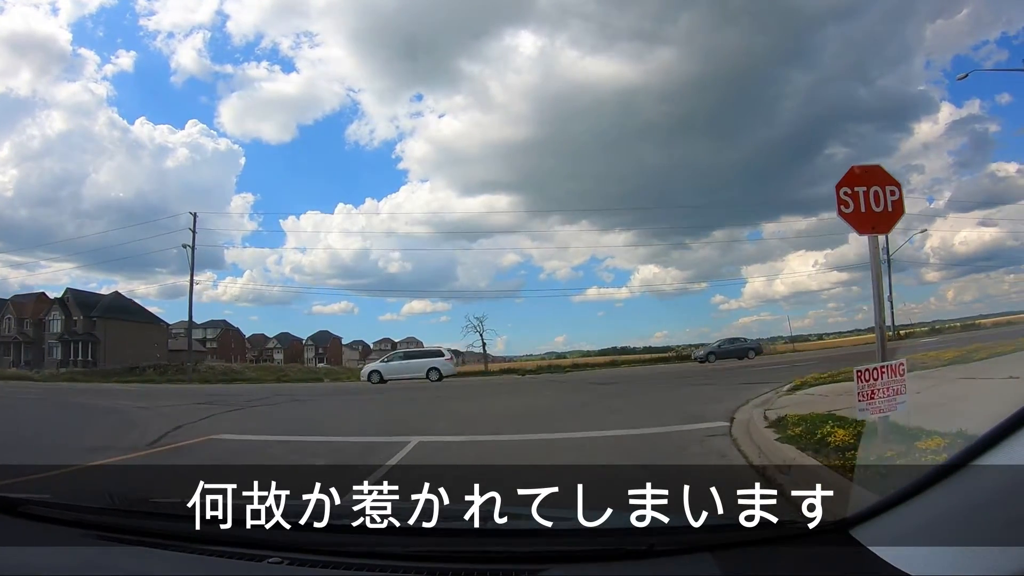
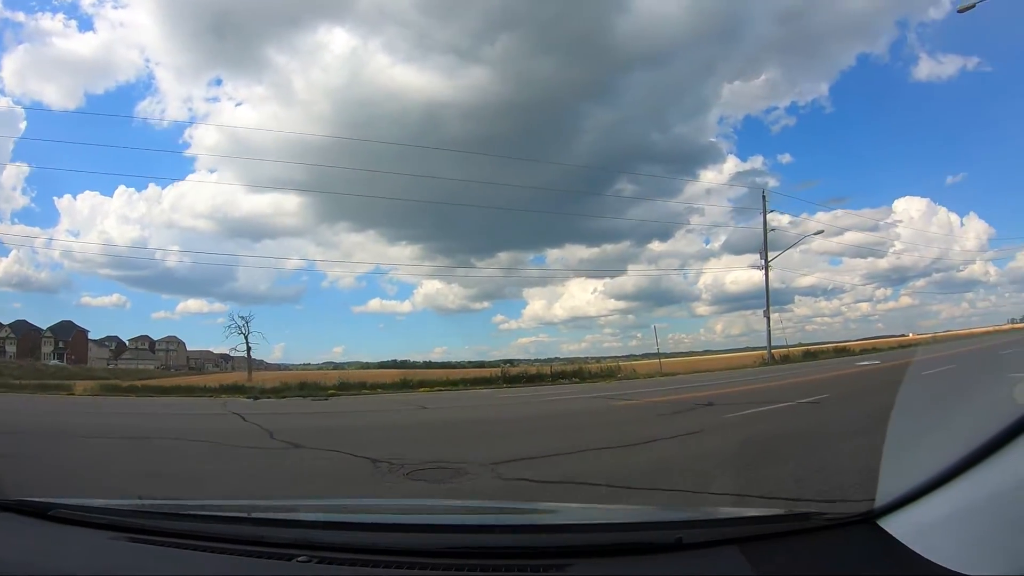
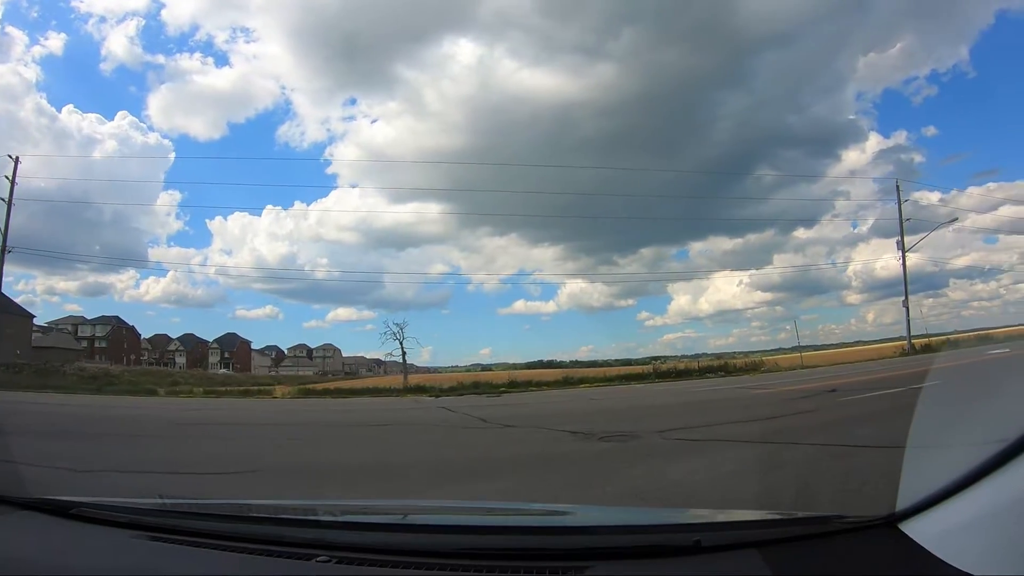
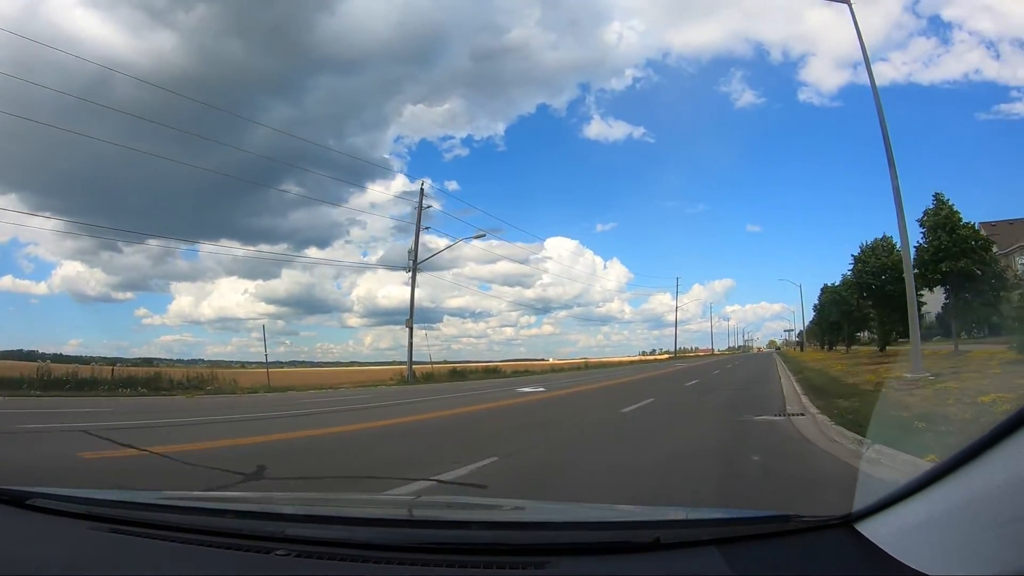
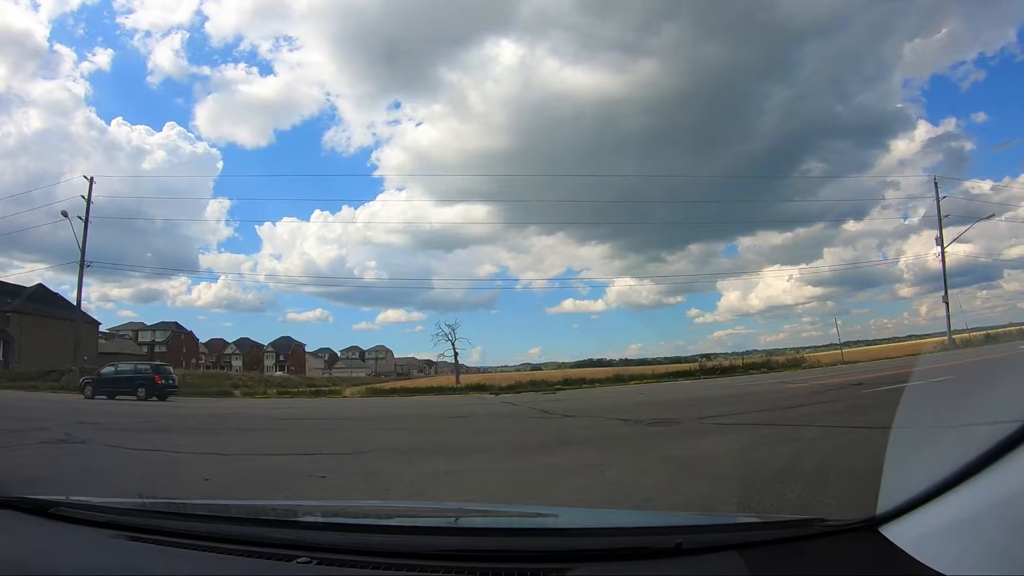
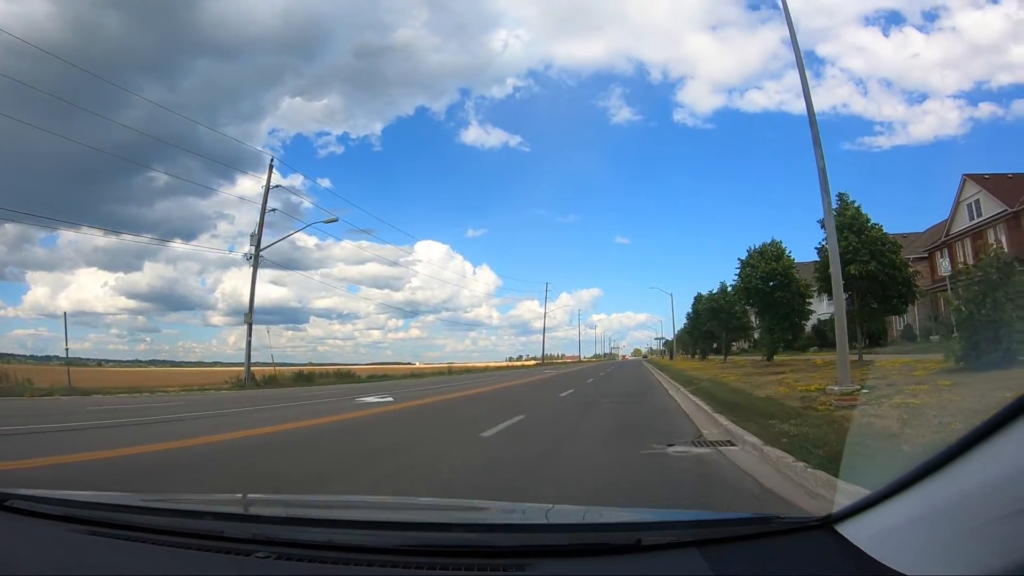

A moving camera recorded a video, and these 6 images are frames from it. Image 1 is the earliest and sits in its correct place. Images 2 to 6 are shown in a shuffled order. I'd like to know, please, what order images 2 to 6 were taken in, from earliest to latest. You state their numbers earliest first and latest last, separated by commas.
5, 3, 2, 4, 6
